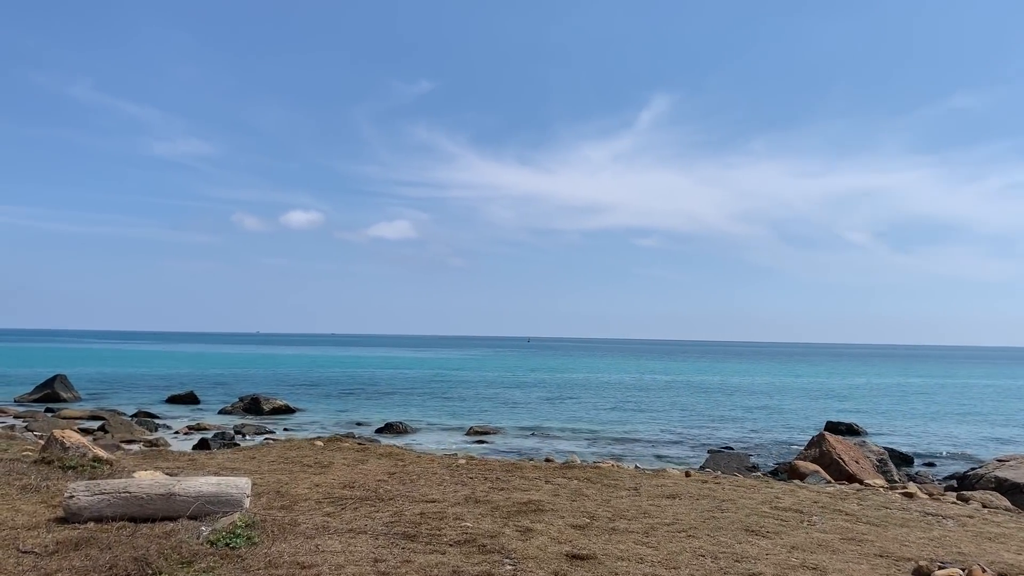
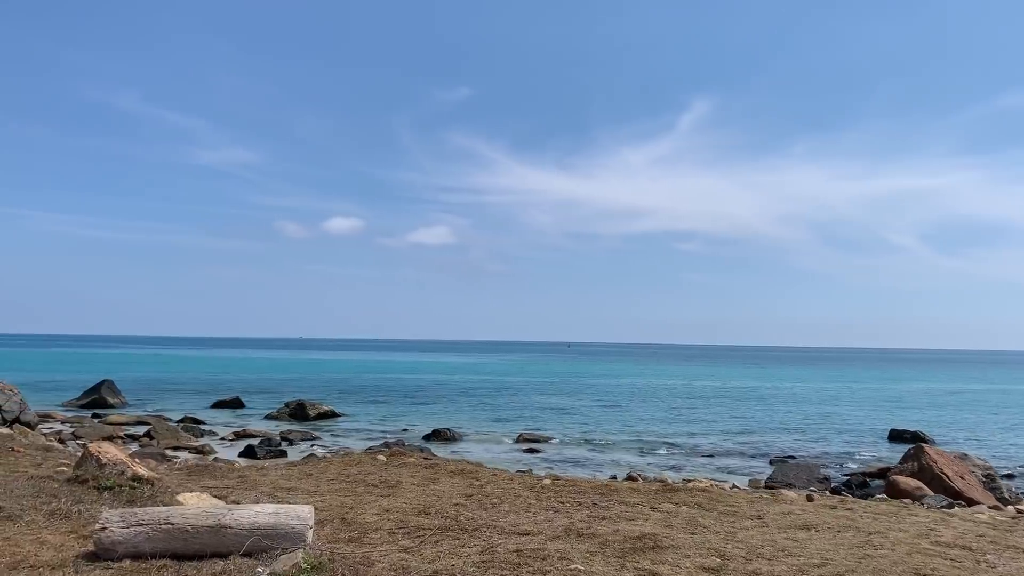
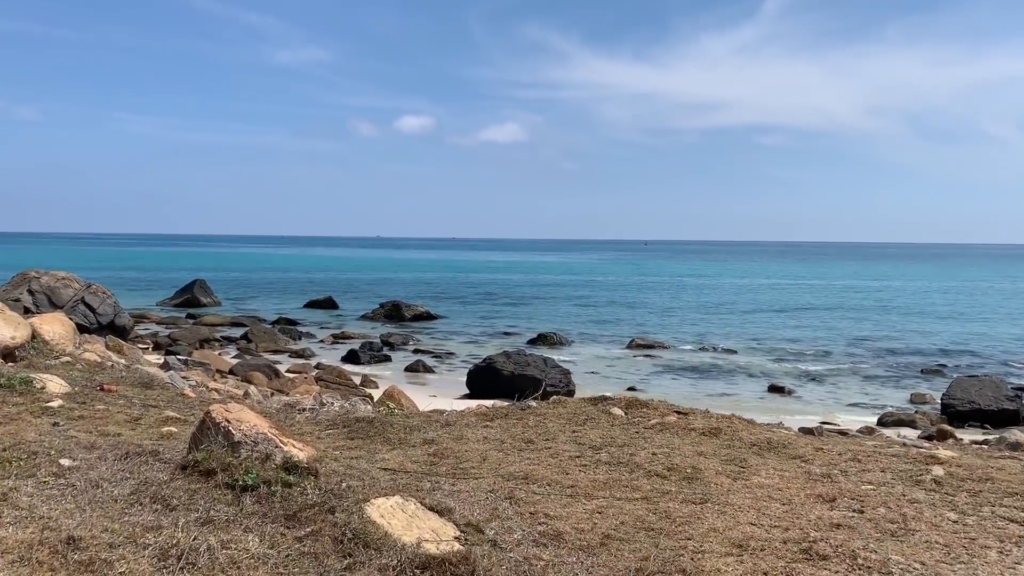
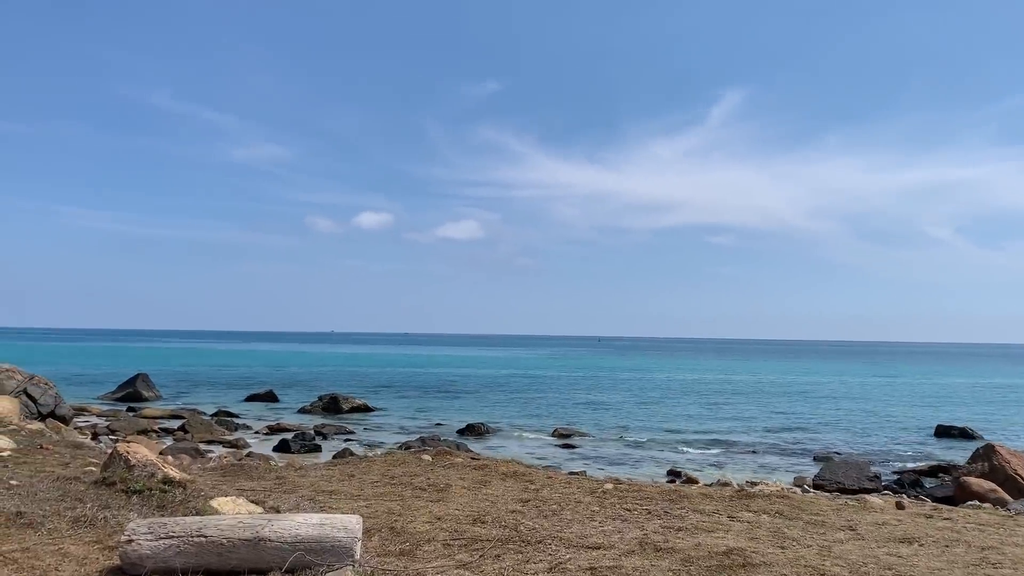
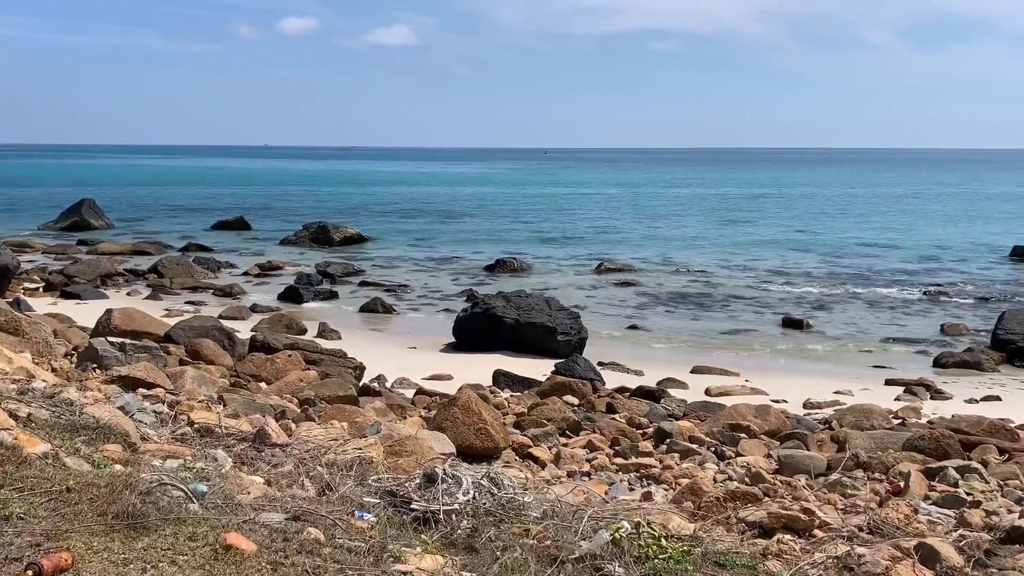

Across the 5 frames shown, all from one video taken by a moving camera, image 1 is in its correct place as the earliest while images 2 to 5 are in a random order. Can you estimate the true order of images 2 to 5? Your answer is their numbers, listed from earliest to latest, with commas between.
2, 4, 3, 5
